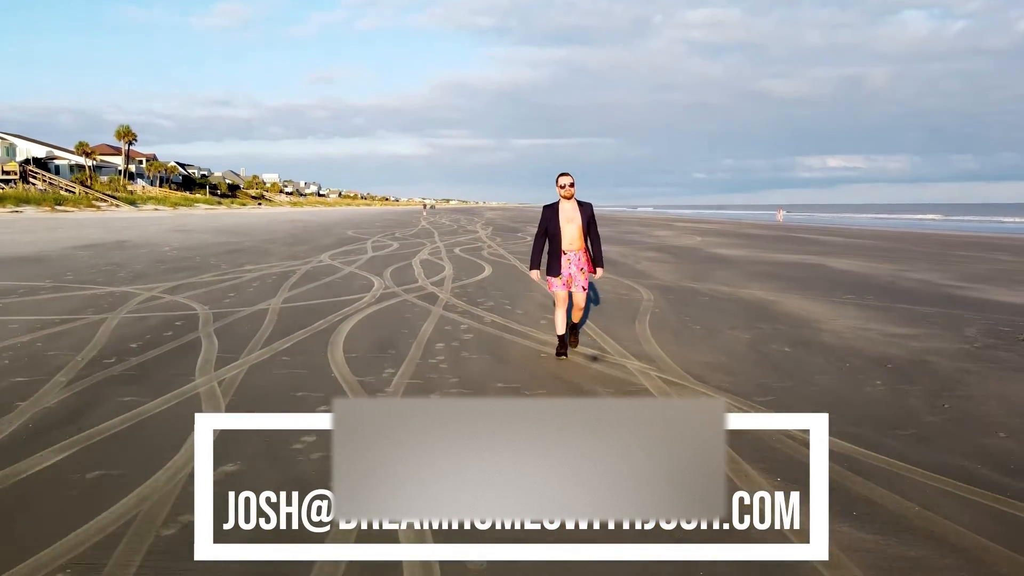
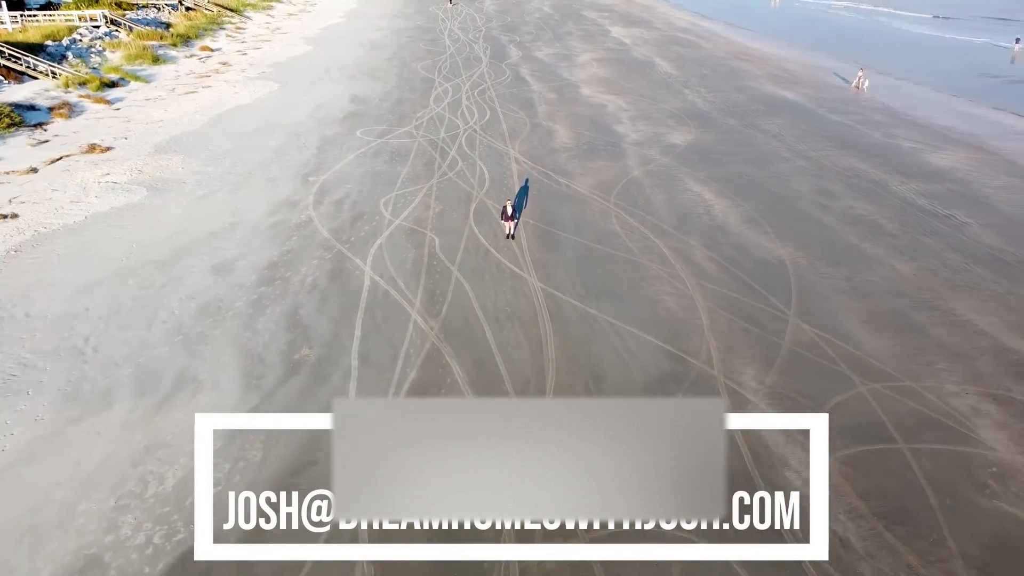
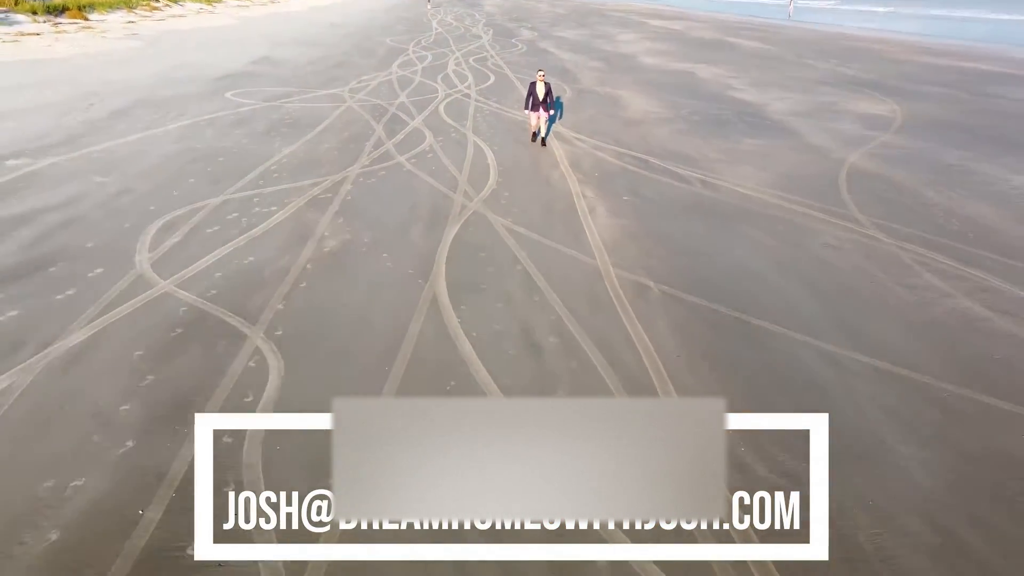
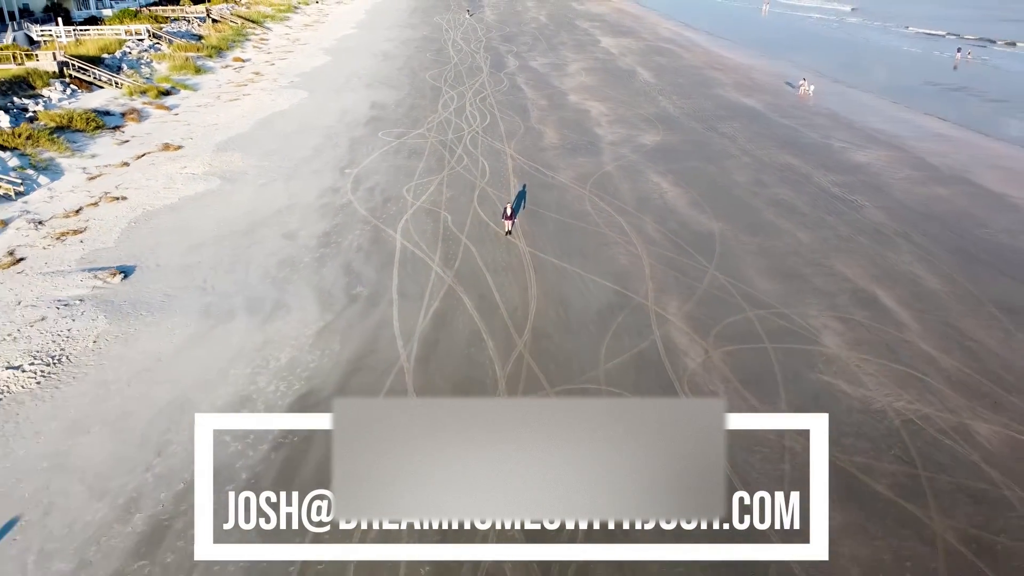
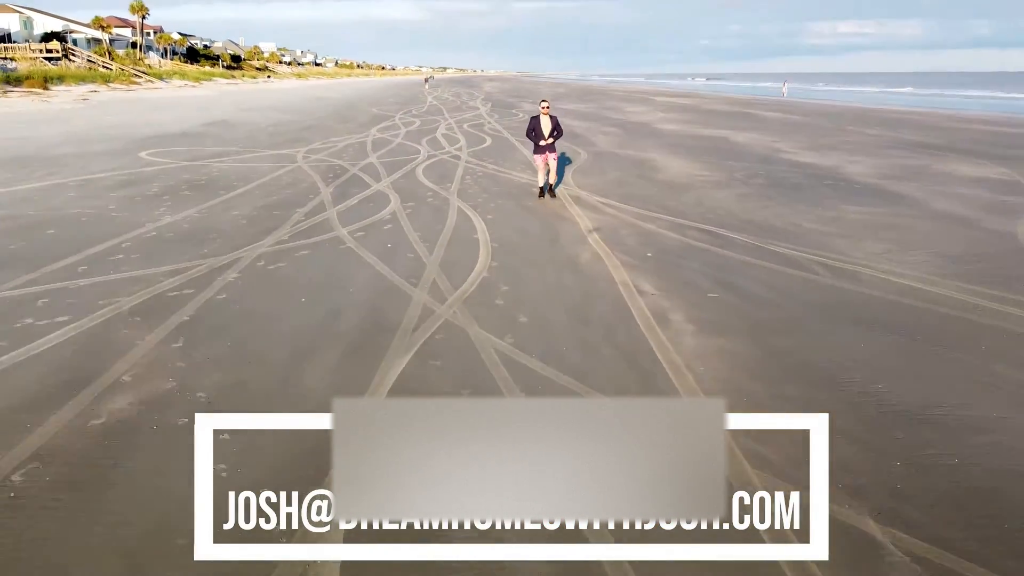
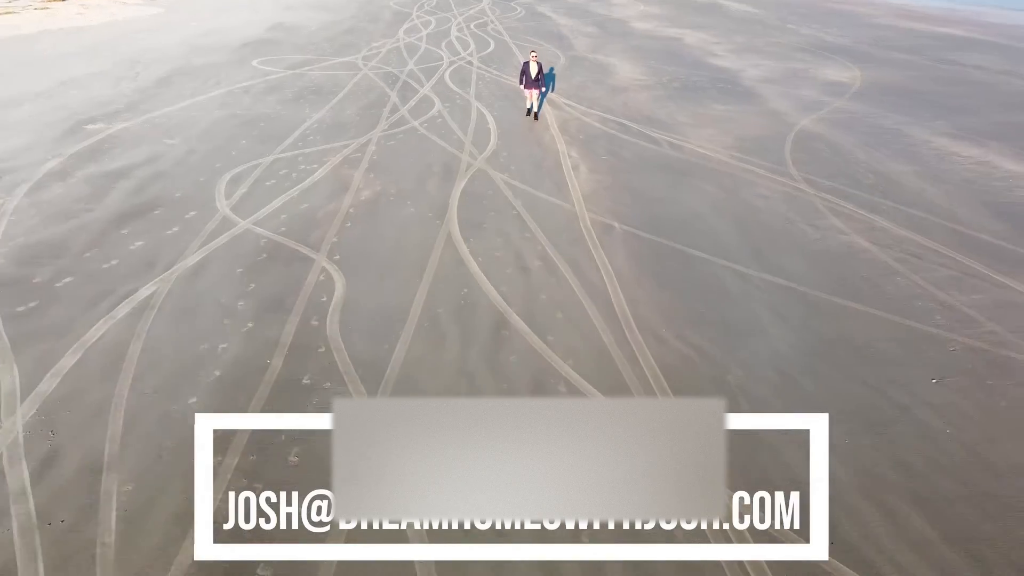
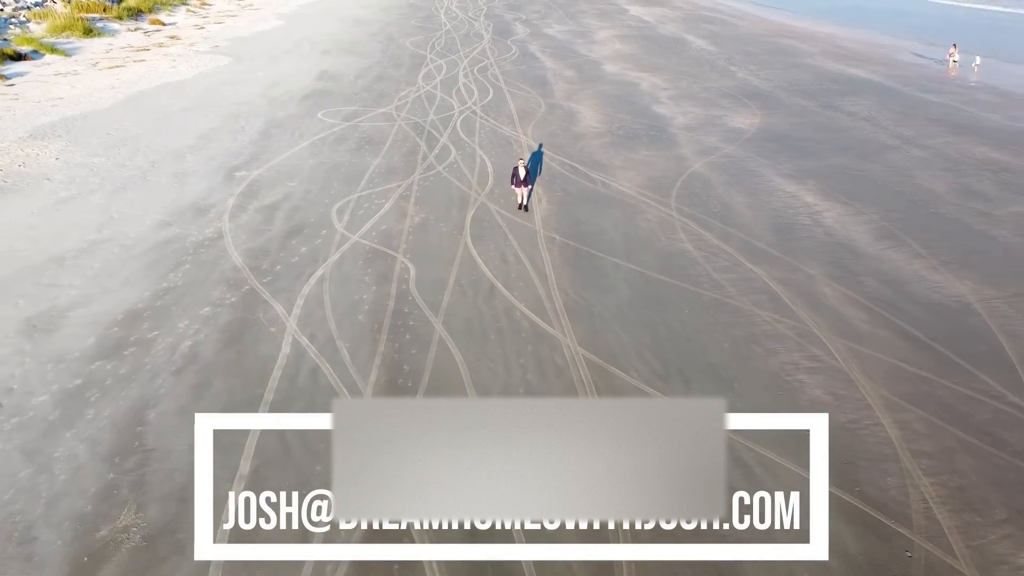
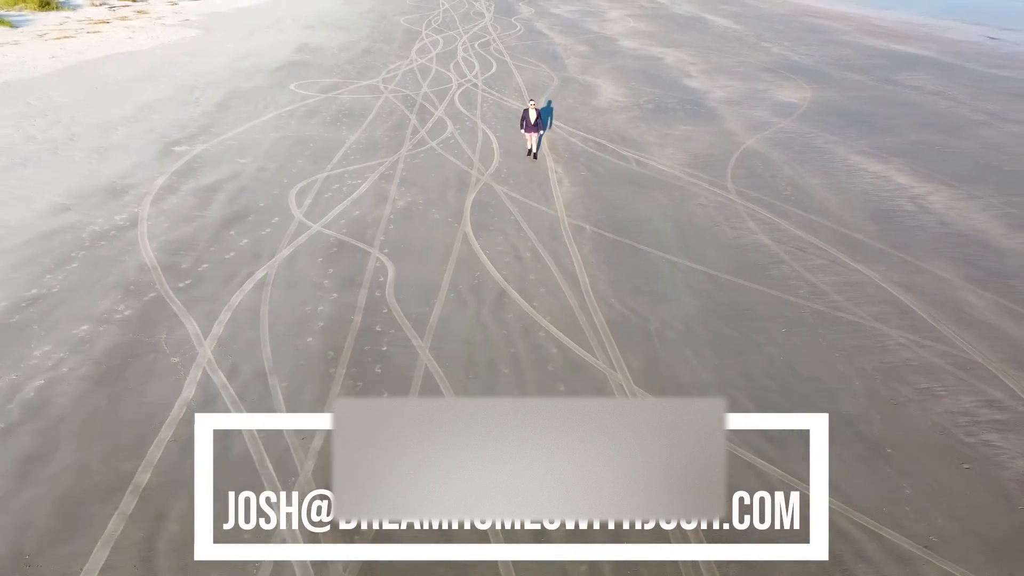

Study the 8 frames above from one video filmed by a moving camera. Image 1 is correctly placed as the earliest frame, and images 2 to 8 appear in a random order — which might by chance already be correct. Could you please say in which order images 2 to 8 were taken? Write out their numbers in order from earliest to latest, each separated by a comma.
5, 3, 6, 8, 7, 2, 4
